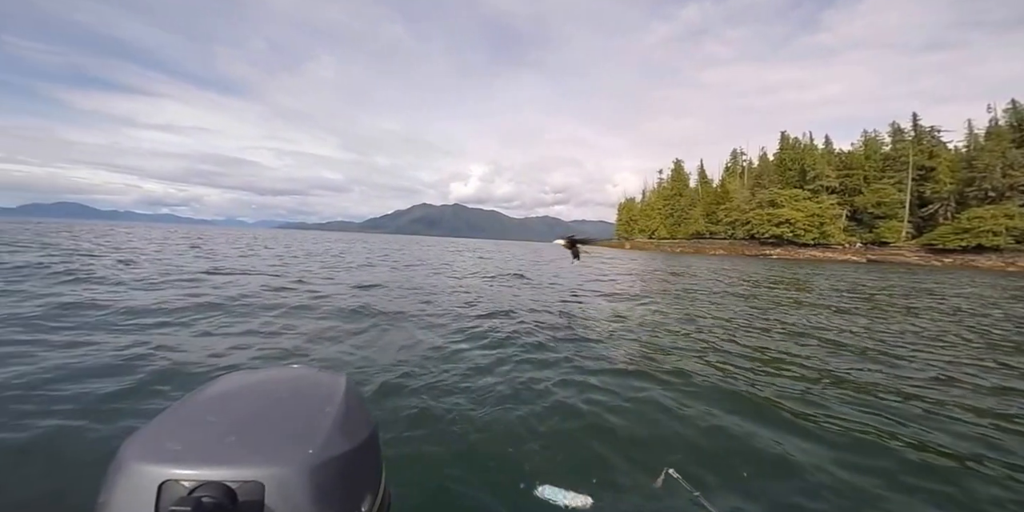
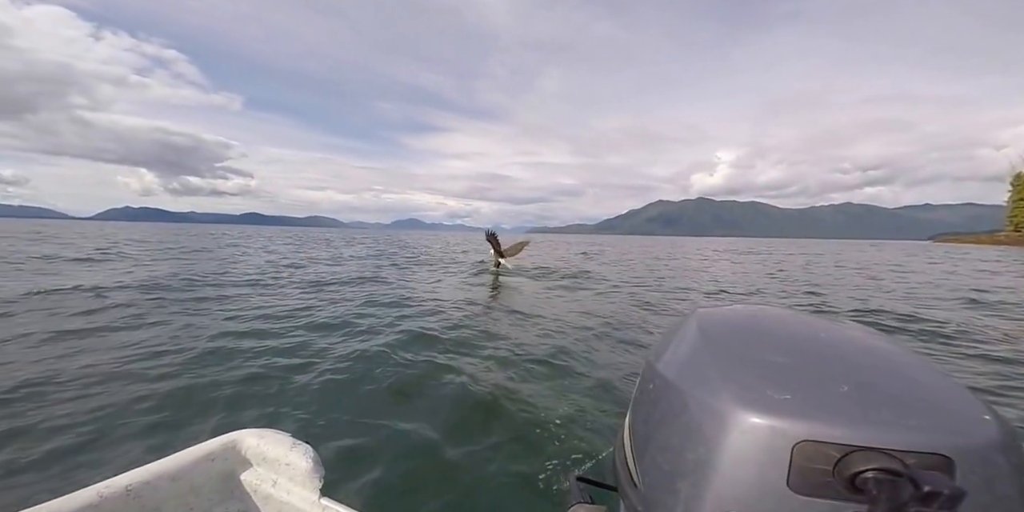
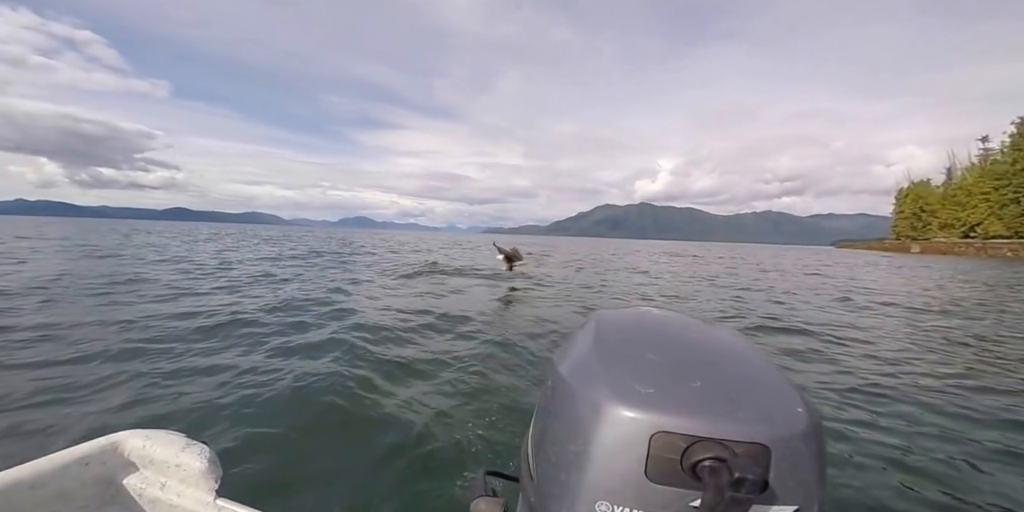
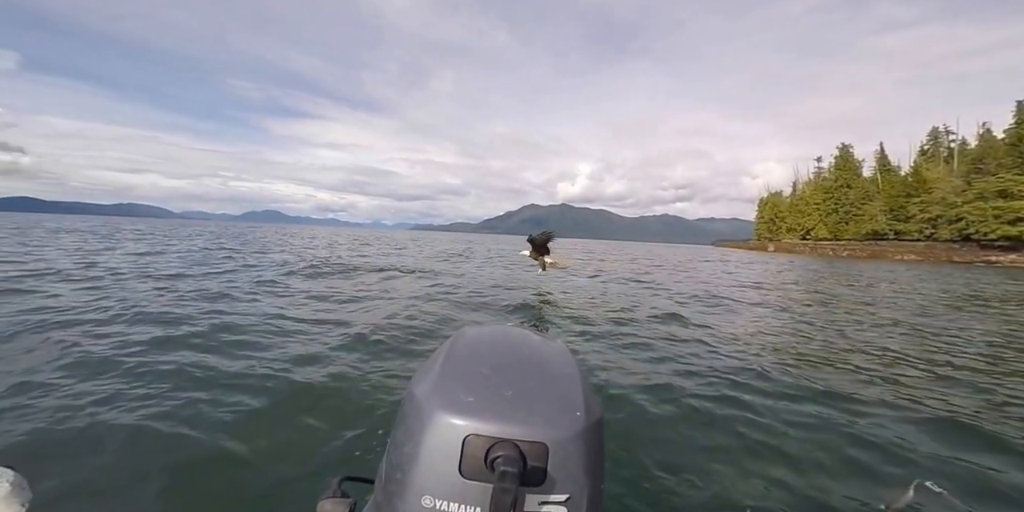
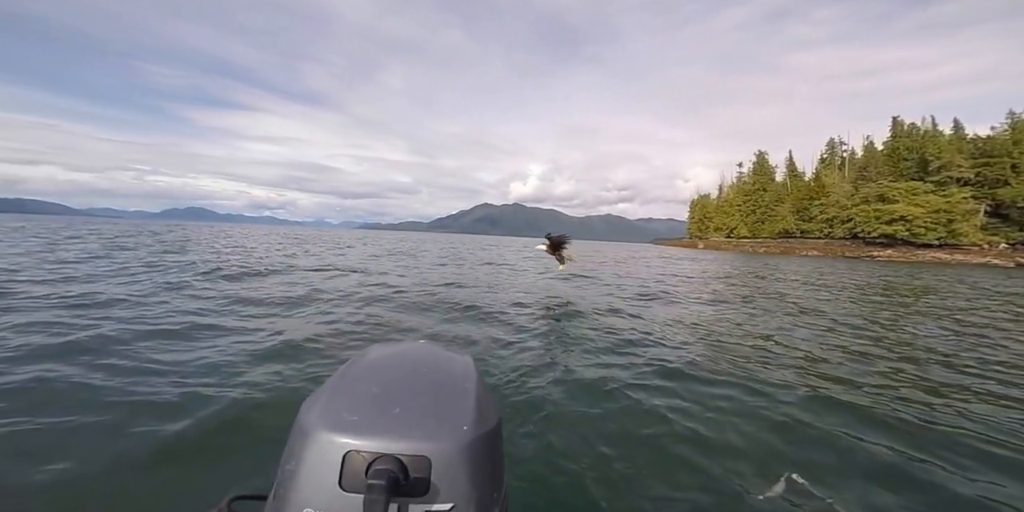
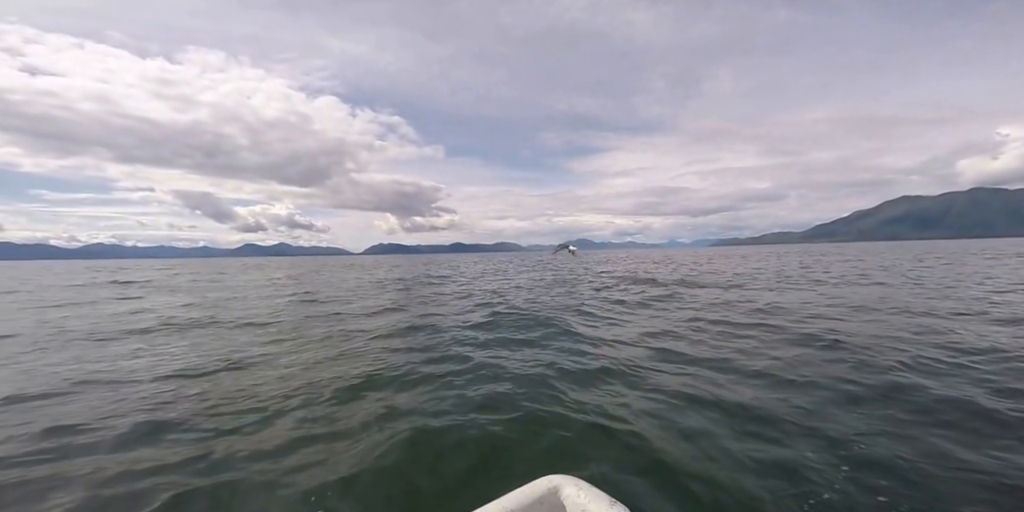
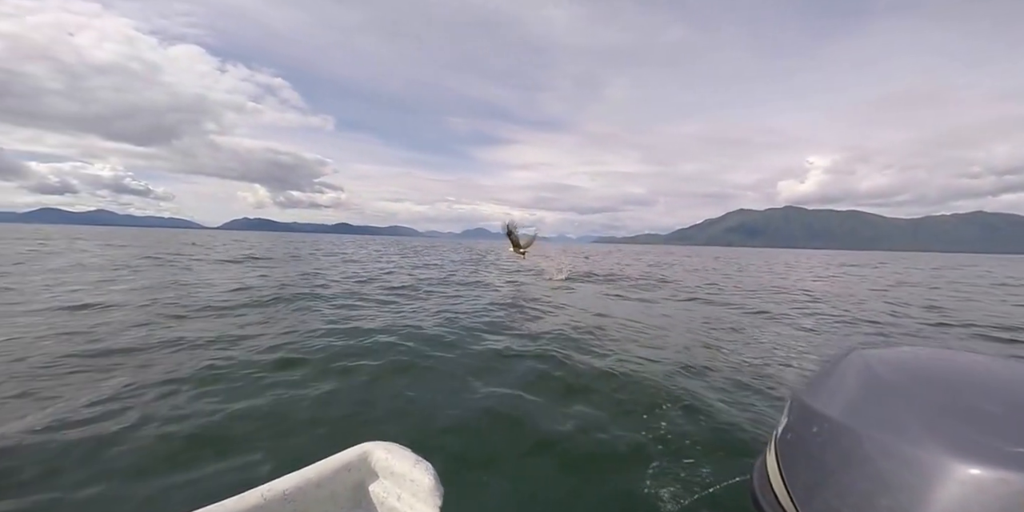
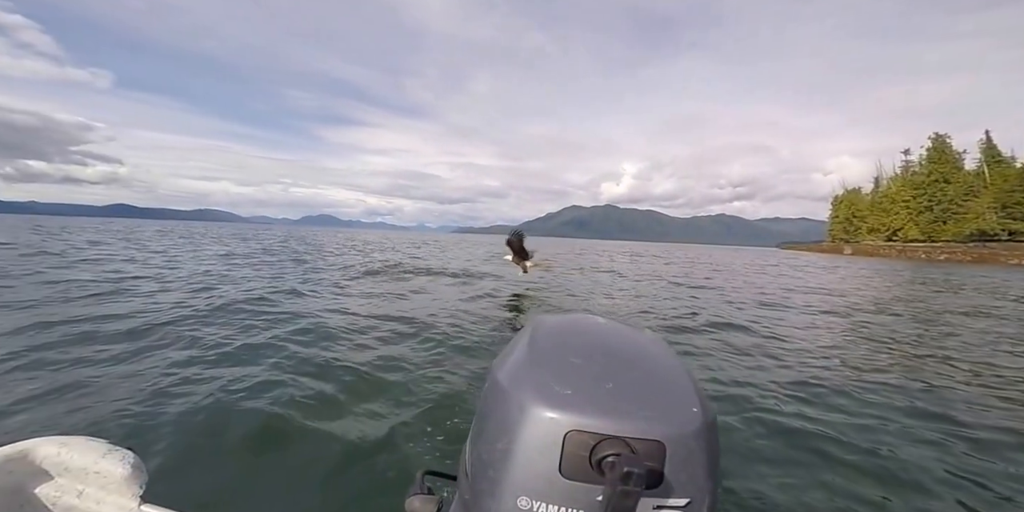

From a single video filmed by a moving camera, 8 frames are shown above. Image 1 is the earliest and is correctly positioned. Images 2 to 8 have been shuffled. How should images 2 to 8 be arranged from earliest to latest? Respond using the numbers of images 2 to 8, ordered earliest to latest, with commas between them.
5, 4, 8, 3, 2, 7, 6
